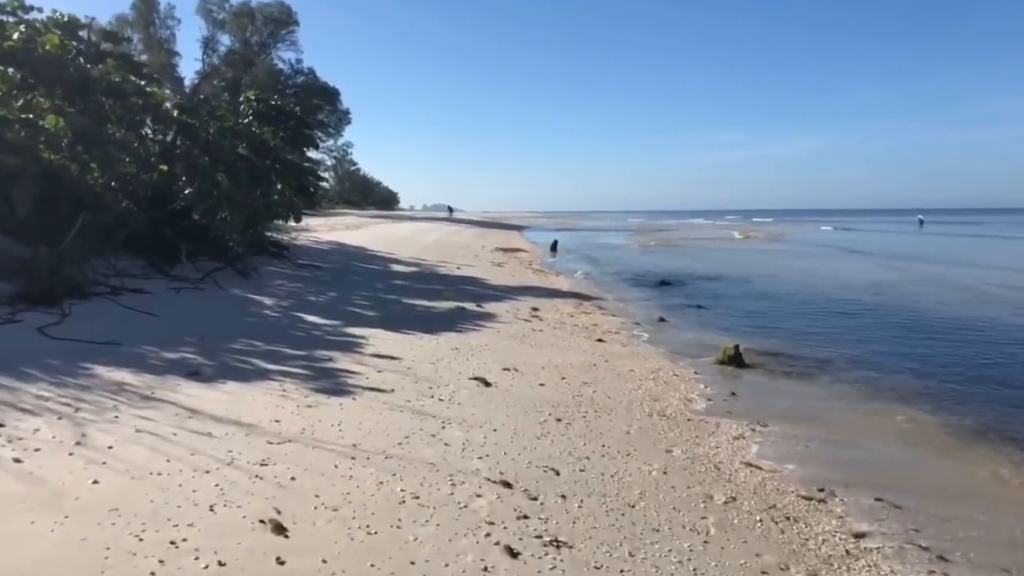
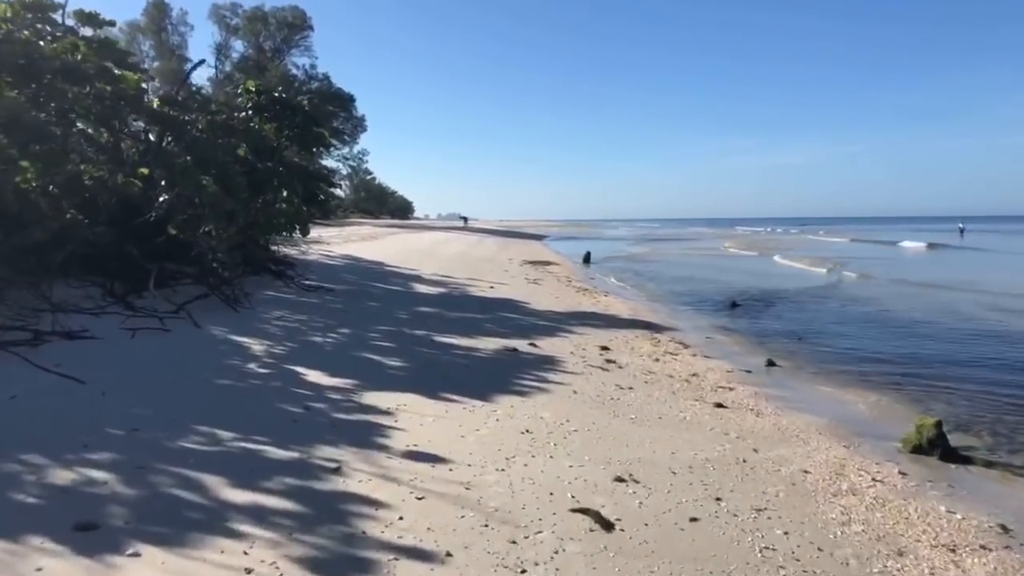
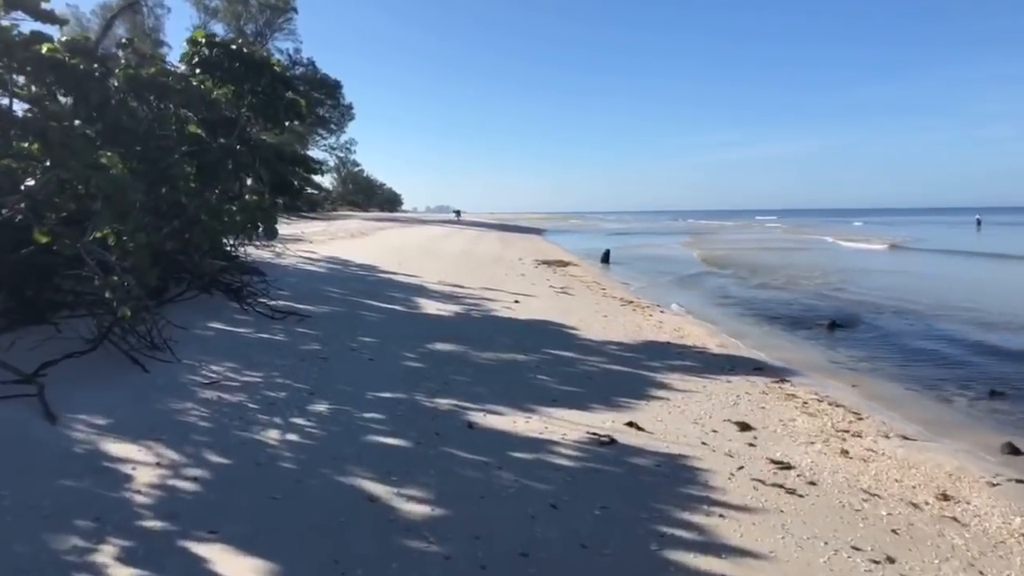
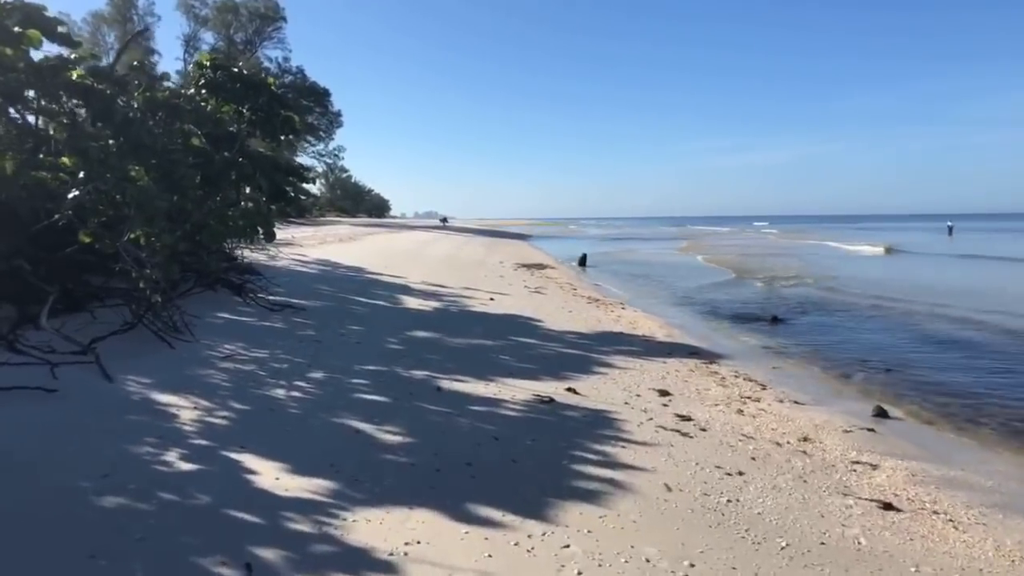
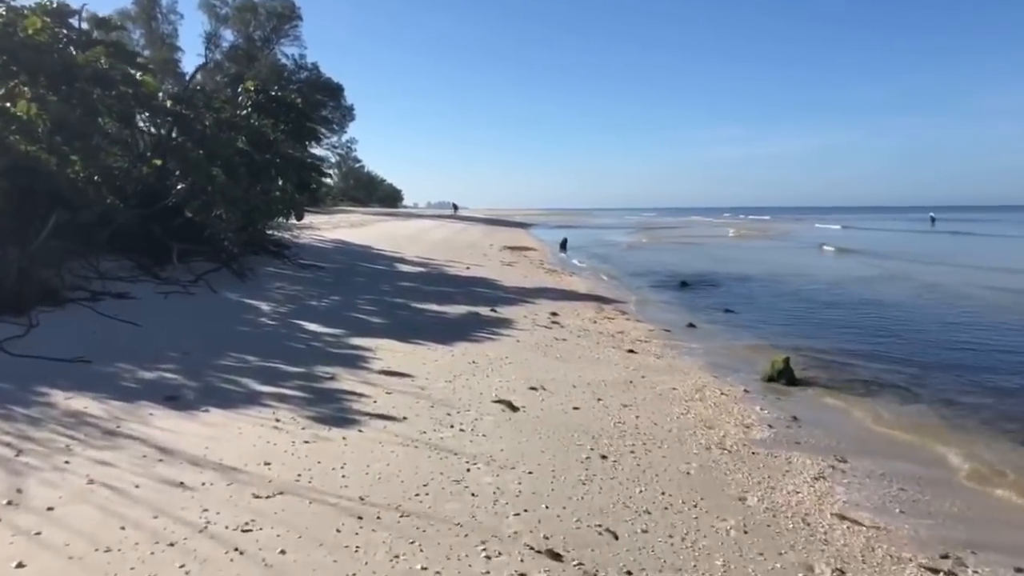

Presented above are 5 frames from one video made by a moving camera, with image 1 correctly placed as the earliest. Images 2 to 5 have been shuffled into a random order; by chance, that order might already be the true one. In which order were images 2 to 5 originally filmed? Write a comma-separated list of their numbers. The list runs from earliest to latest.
5, 2, 4, 3
